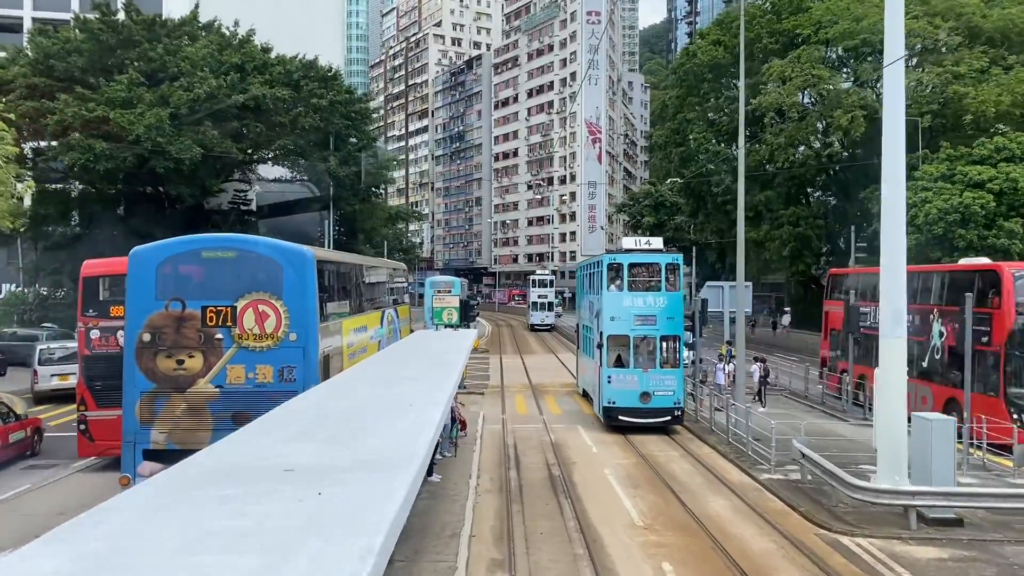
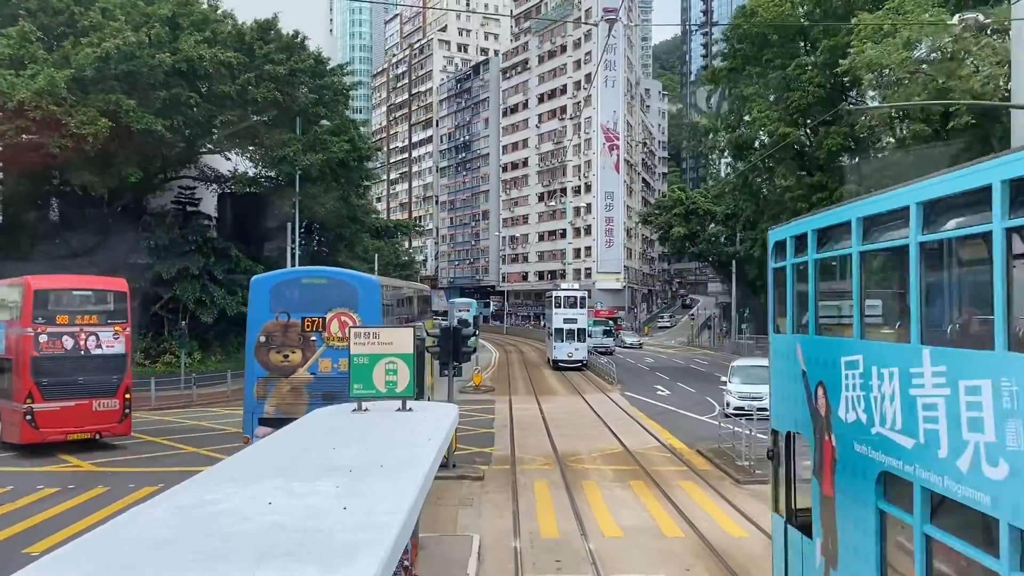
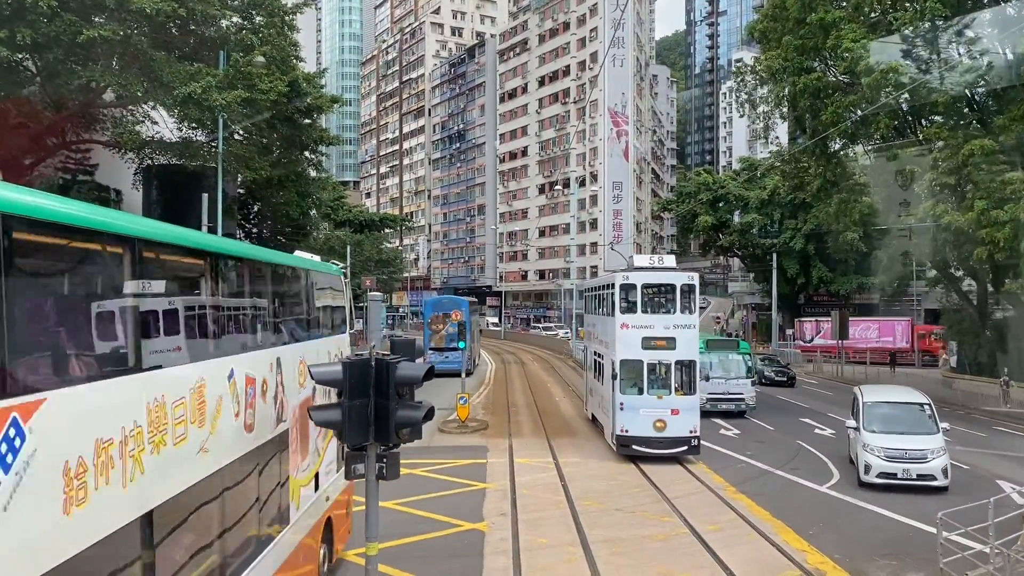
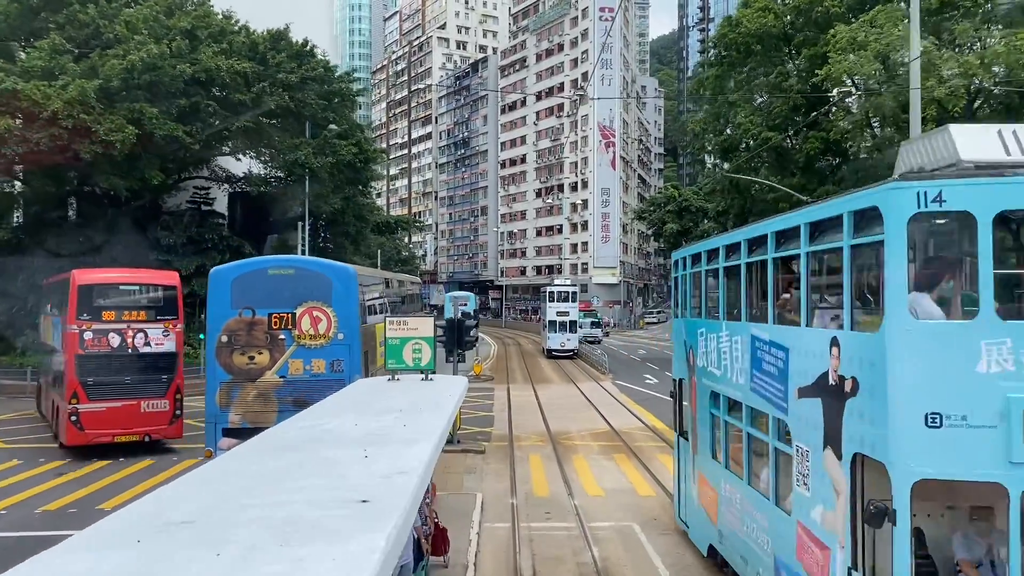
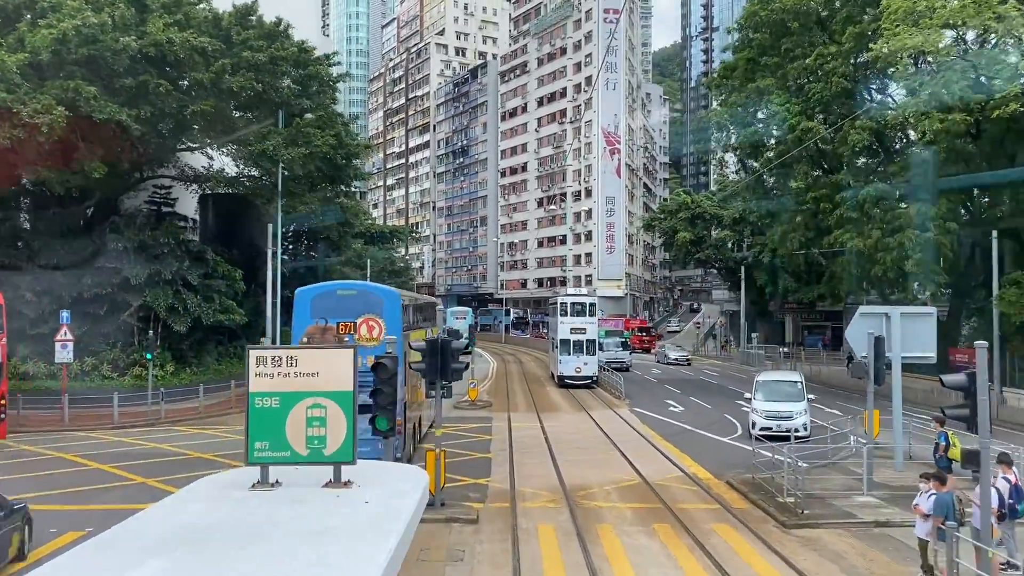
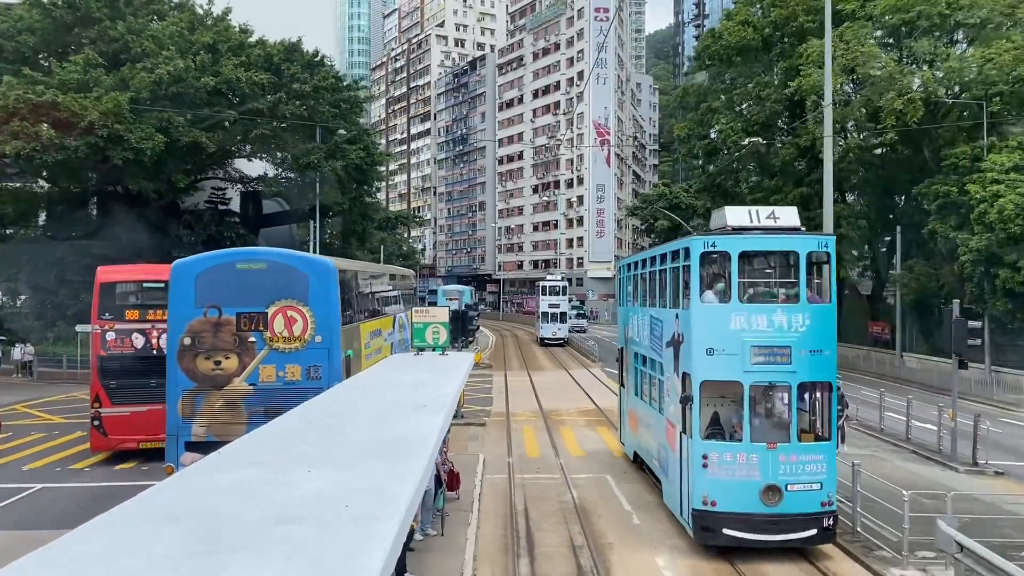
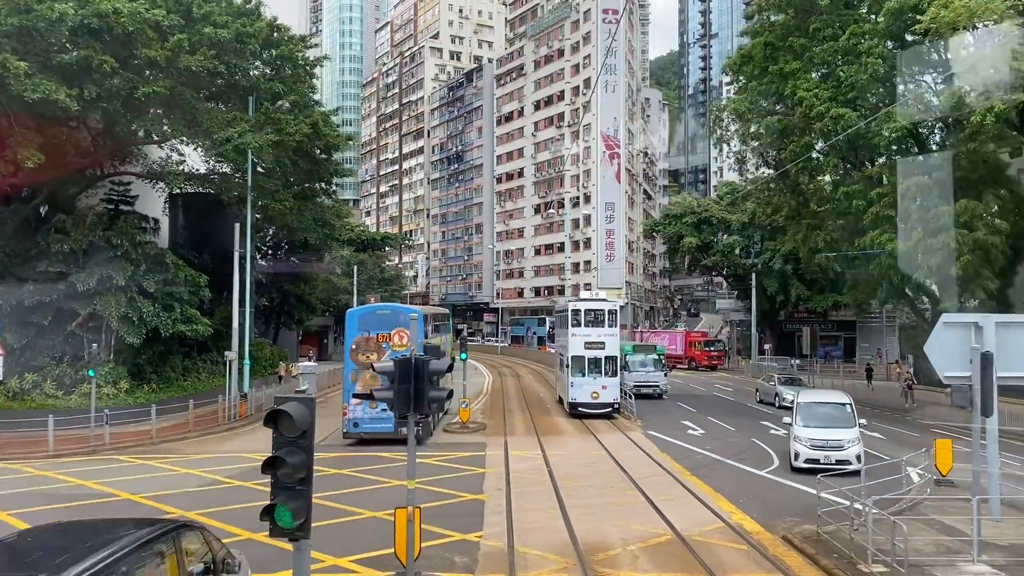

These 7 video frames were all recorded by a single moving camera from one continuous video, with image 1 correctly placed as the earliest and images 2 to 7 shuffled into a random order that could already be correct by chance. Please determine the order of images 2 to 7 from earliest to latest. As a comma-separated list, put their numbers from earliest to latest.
6, 4, 2, 5, 7, 3
